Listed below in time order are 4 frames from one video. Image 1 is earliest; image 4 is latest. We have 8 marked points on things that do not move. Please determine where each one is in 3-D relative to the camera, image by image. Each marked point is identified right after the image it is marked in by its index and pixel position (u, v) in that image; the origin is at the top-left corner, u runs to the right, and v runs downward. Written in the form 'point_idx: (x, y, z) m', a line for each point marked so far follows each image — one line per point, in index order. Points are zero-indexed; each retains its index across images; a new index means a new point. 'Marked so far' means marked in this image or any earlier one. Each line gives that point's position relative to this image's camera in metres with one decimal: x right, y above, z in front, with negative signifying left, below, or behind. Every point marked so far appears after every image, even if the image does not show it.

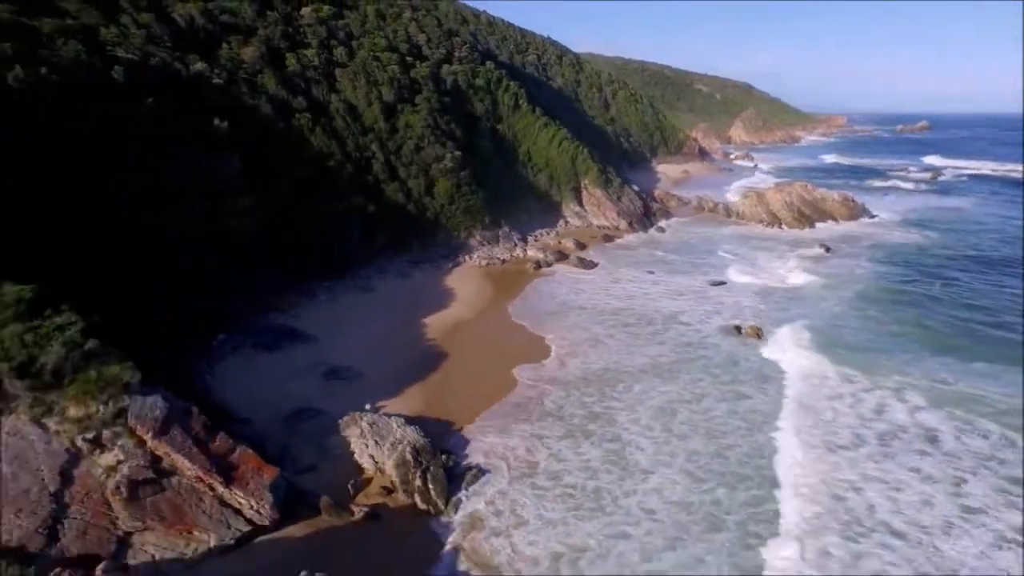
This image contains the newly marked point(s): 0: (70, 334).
0: (-9.9, -1.0, +12.3) m
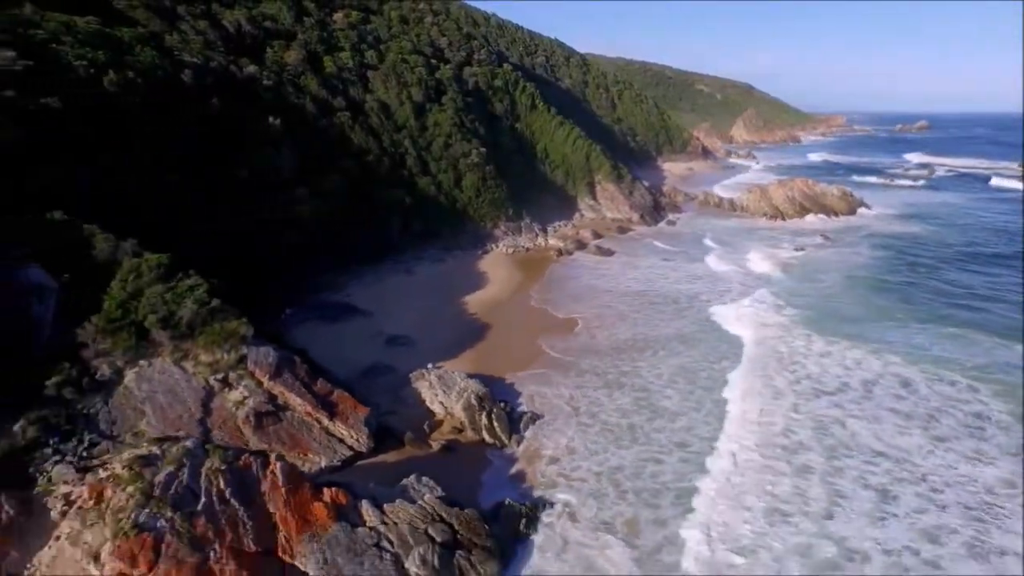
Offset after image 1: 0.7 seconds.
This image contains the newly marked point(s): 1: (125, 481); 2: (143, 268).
0: (-8.4, -0.2, +14.8) m
1: (-6.6, -3.3, +9.6) m
2: (-9.9, +0.5, +14.7) m
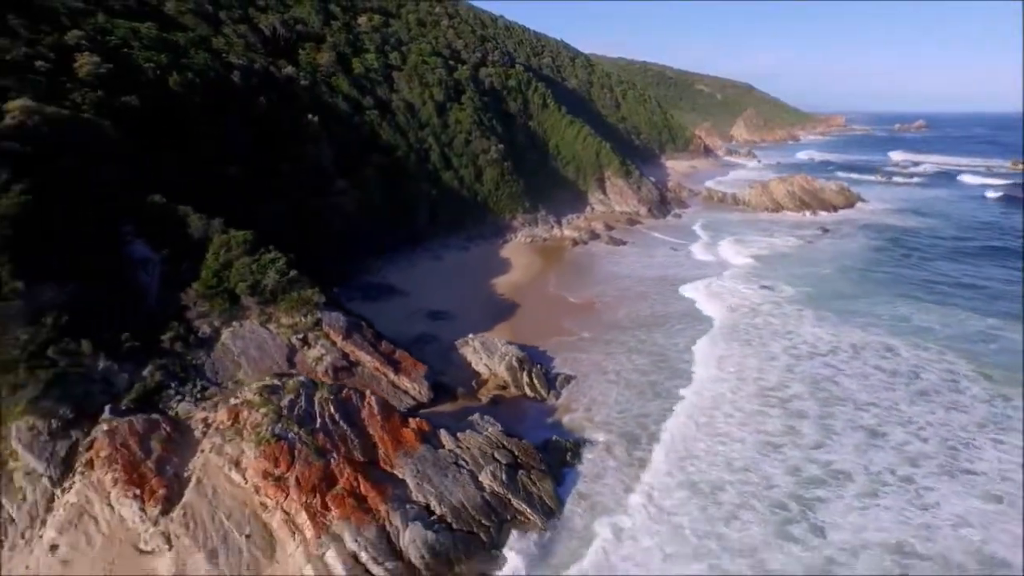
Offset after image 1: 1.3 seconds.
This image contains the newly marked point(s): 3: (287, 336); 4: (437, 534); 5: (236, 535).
0: (-7.2, +0.7, +17.0) m
1: (-5.4, -2.5, +11.8) m
2: (-8.7, +1.4, +16.9) m
3: (-6.6, -1.4, +16.2) m
4: (-1.5, -4.9, +11.0) m
5: (-5.4, -4.8, +10.8) m
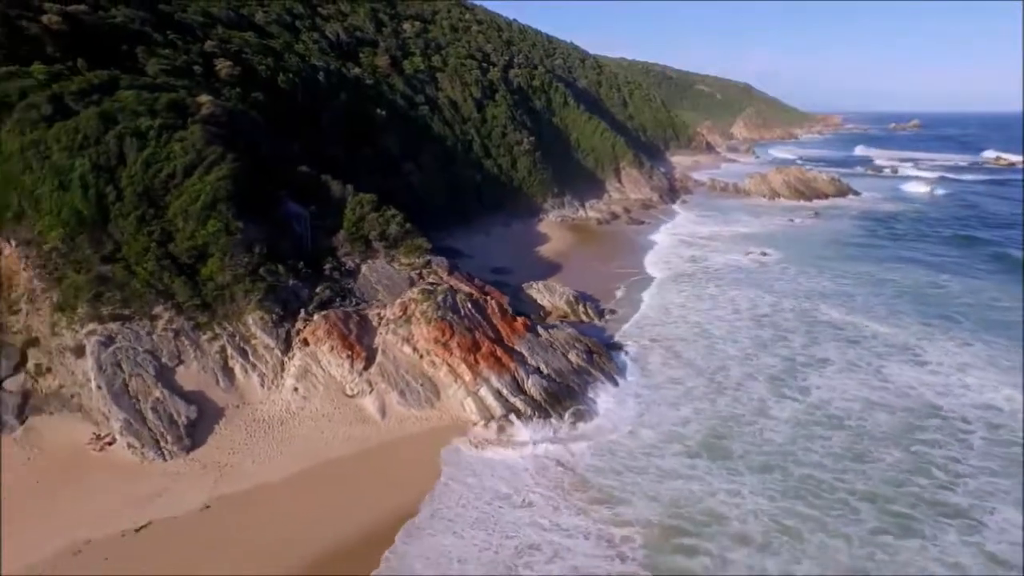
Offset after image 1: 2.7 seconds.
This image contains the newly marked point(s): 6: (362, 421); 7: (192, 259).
0: (-4.7, +2.7, +22.3) m
1: (-2.9, -0.4, +17.2) m
2: (-6.2, +3.4, +22.3) m
3: (-4.1, +0.6, +21.6) m
4: (+1.1, -2.8, +16.4) m
5: (-2.9, -2.8, +16.2) m
6: (-4.3, -3.7, +15.6) m
7: (-10.3, +1.0, +17.5) m
